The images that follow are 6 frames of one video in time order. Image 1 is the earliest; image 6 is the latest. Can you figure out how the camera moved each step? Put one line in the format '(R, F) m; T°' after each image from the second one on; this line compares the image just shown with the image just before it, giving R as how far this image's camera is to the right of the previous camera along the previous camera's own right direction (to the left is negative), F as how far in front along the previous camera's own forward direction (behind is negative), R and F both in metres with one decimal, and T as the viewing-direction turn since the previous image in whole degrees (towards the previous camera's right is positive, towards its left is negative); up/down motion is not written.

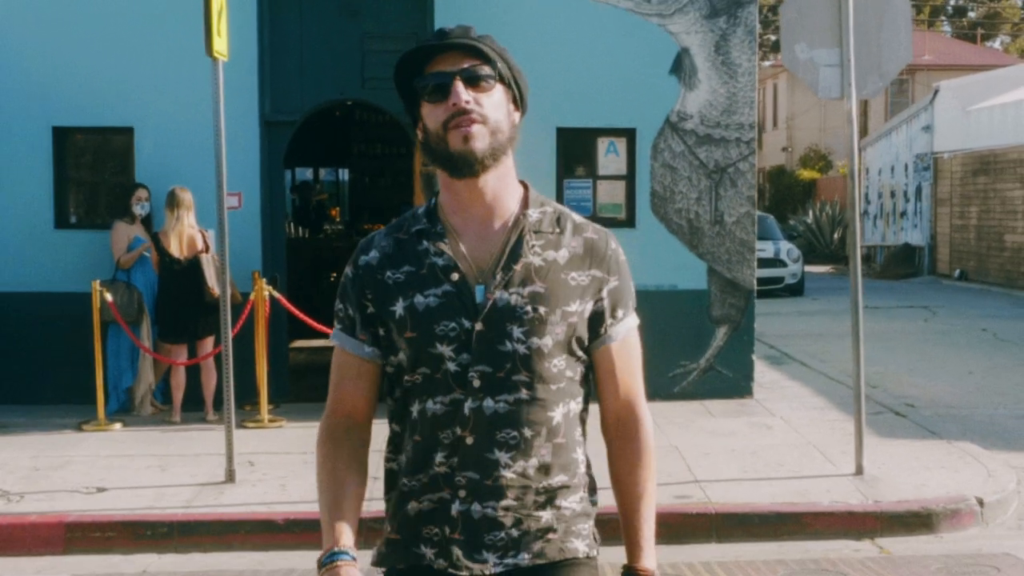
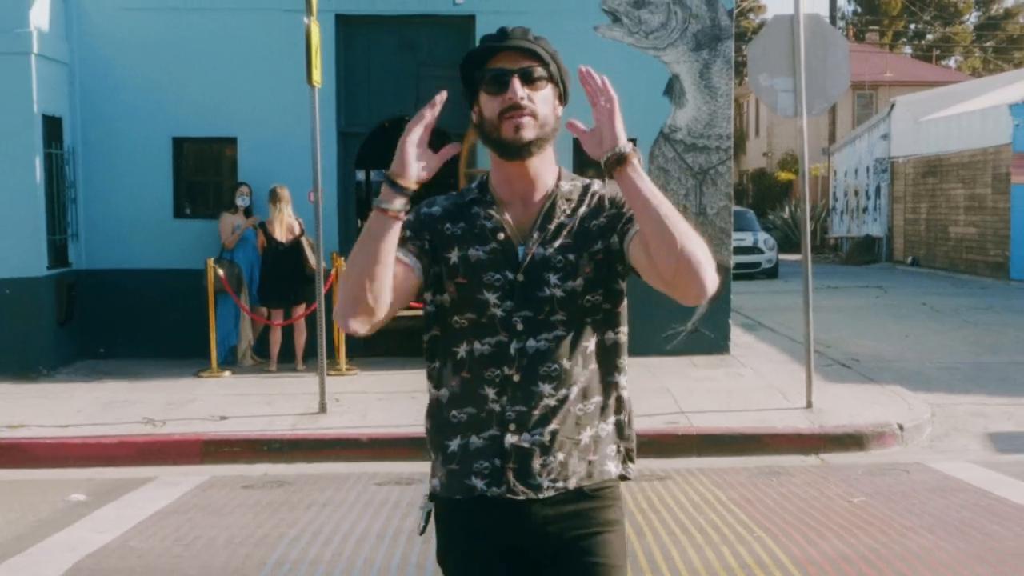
(-0.3, -2.0) m; 0°
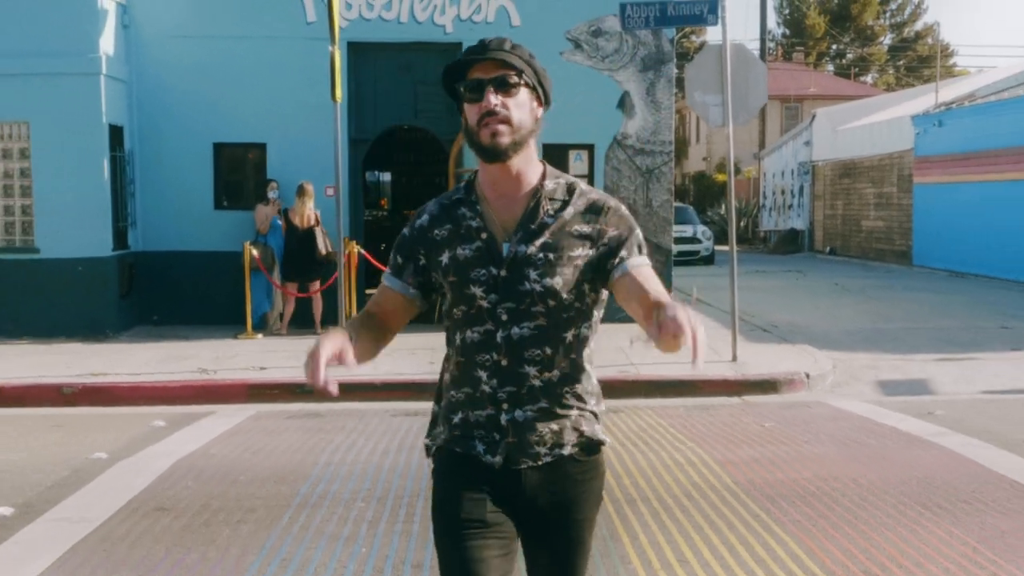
(-0.3, -2.1) m; +3°
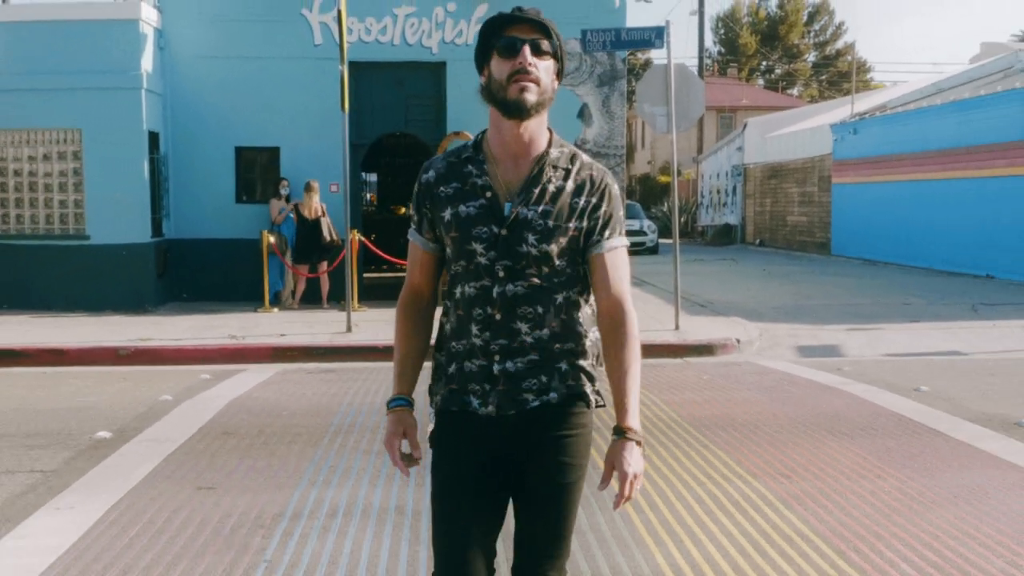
(-0.4, -2.0) m; +3°
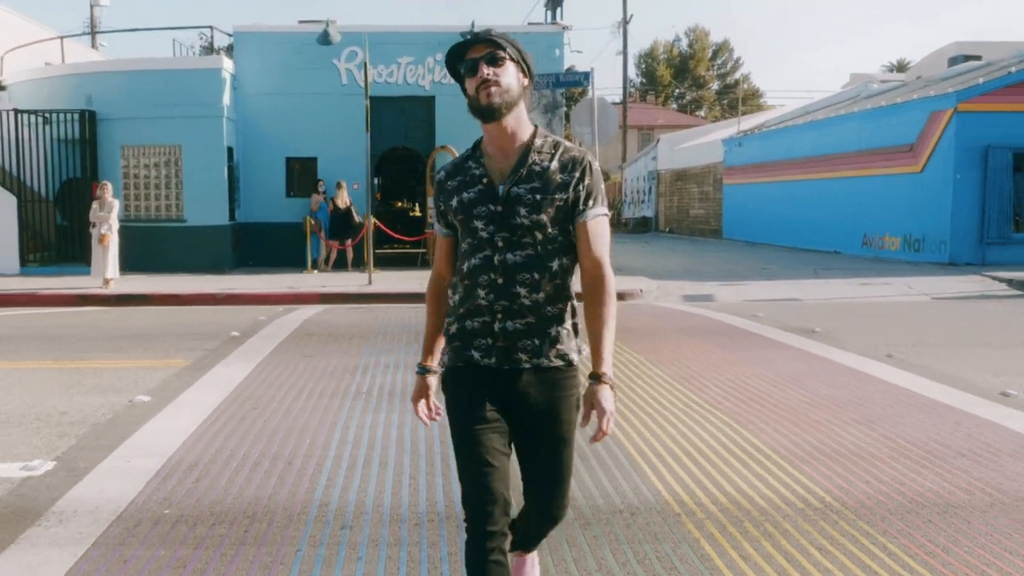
(-0.3, -5.5) m; +3°
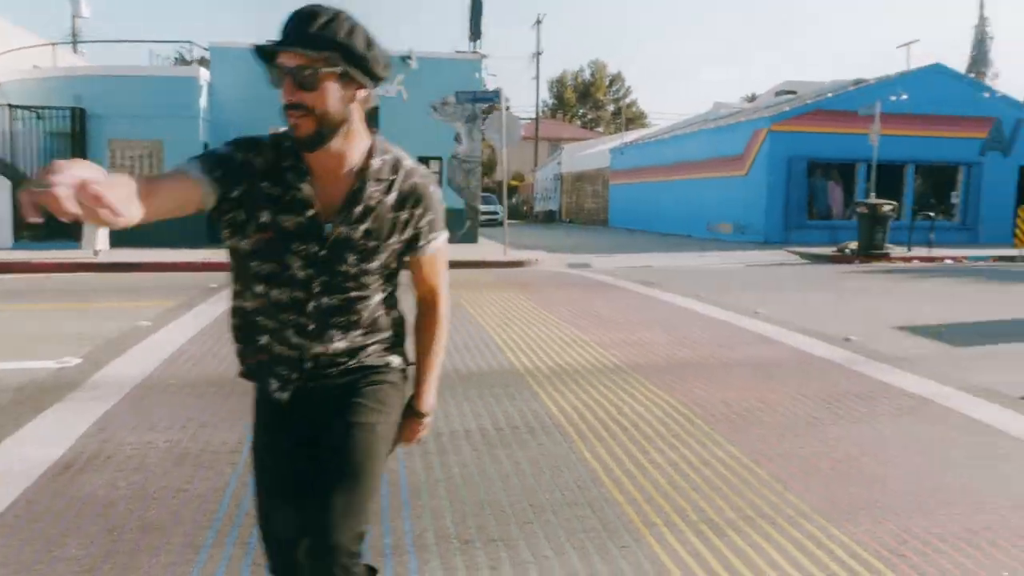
(+0.2, -4.1) m; +4°
